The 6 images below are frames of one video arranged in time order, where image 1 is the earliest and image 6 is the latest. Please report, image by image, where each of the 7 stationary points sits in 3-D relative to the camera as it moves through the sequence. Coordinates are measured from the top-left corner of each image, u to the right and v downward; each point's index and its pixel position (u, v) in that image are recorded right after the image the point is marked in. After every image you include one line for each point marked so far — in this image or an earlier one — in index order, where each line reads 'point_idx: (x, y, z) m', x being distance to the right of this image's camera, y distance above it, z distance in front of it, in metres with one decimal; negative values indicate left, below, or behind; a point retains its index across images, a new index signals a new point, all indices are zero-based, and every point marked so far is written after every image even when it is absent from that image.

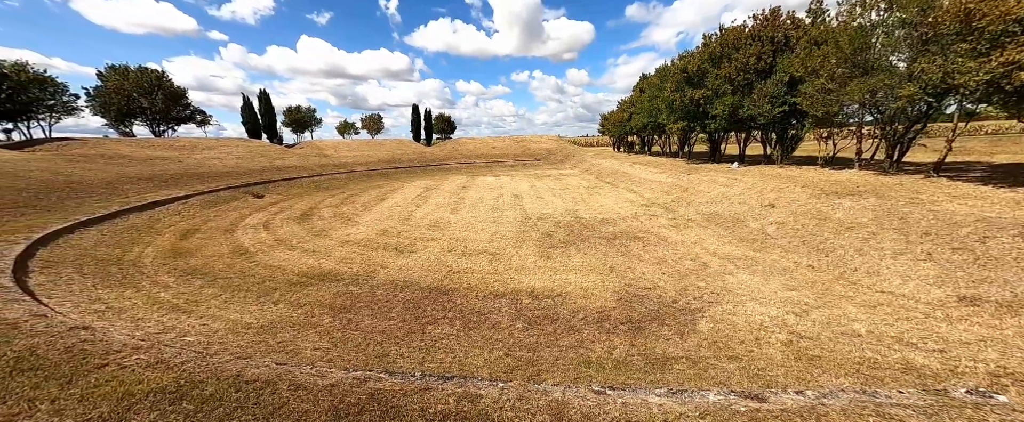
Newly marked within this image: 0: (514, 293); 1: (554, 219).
0: (0.0, -1.7, +7.6) m
1: (+1.8, -0.3, +17.5) m
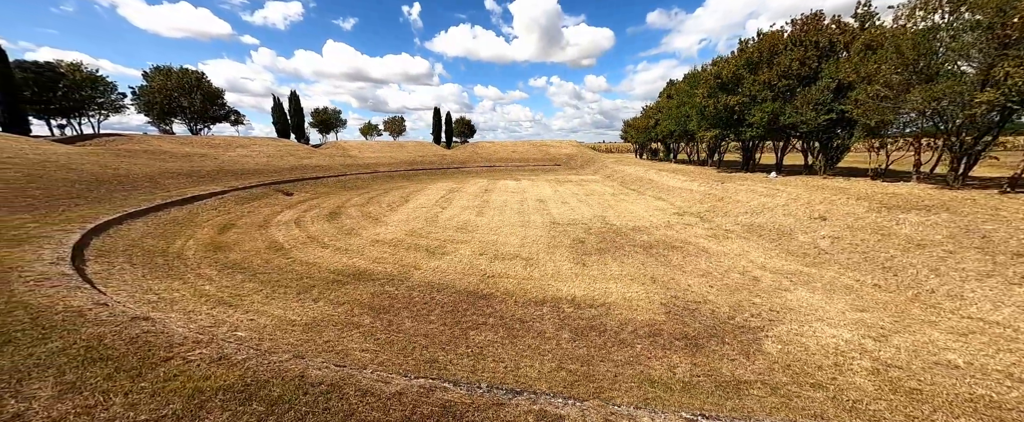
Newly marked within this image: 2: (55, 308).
0: (+0.8, -1.8, +7.4) m
1: (+3.2, -0.6, +17.2) m
2: (-6.9, -1.5, +5.7) m
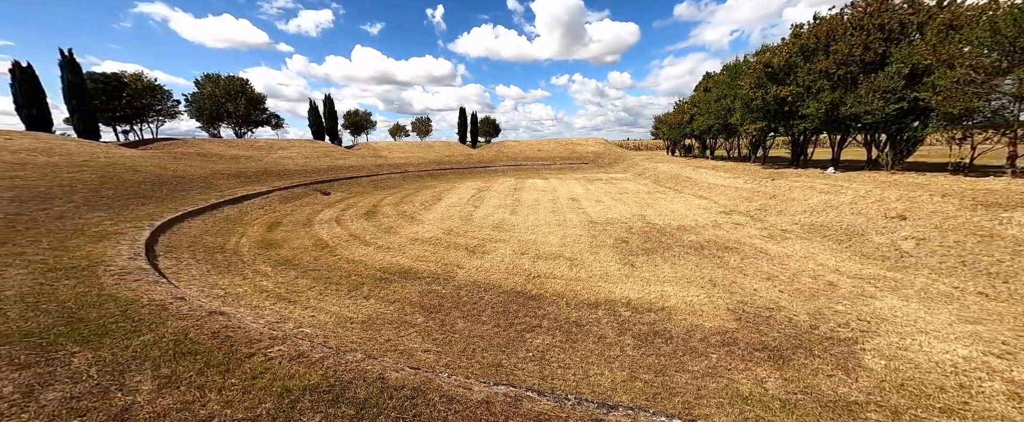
0: (+1.8, -1.8, +7.2) m
1: (+4.9, -0.6, +16.7) m
2: (-6.0, -1.5, +6.0) m
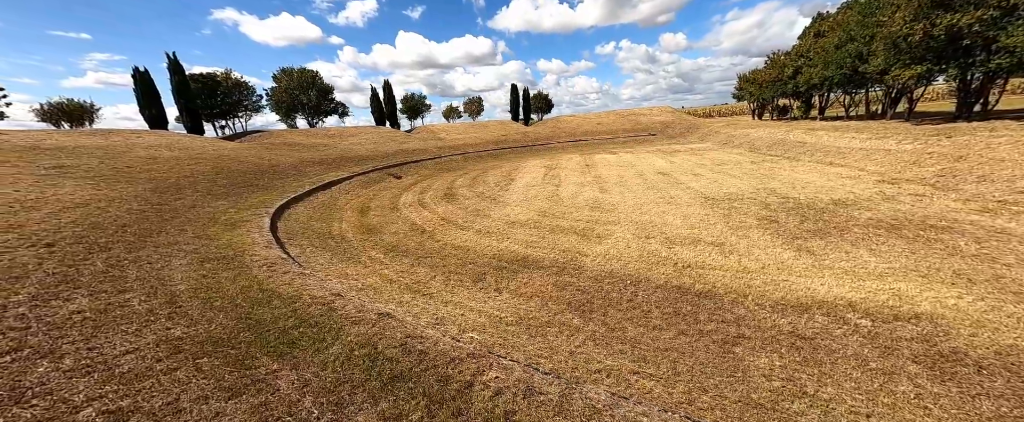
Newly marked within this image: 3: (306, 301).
0: (+4.6, -1.4, +5.7) m
1: (+9.2, +0.4, +14.5) m
2: (-3.3, -1.4, +5.8) m
3: (-3.1, -1.4, +5.7) m
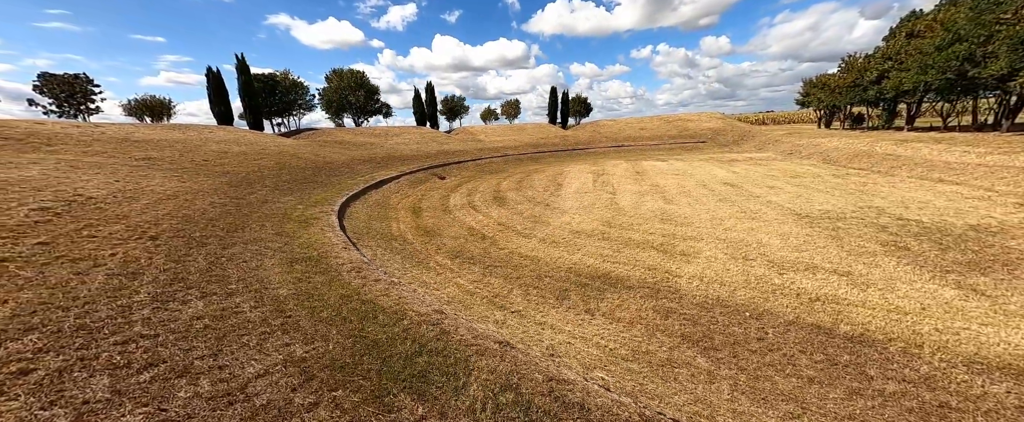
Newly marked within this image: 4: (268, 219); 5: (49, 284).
0: (+6.3, -1.9, +4.5) m
1: (+11.8, -0.3, +12.8) m
2: (-1.6, -1.5, +5.4) m
3: (-1.4, -1.5, +5.3) m
4: (-8.9, -0.3, +13.6) m
5: (-7.3, -1.1, +5.9) m
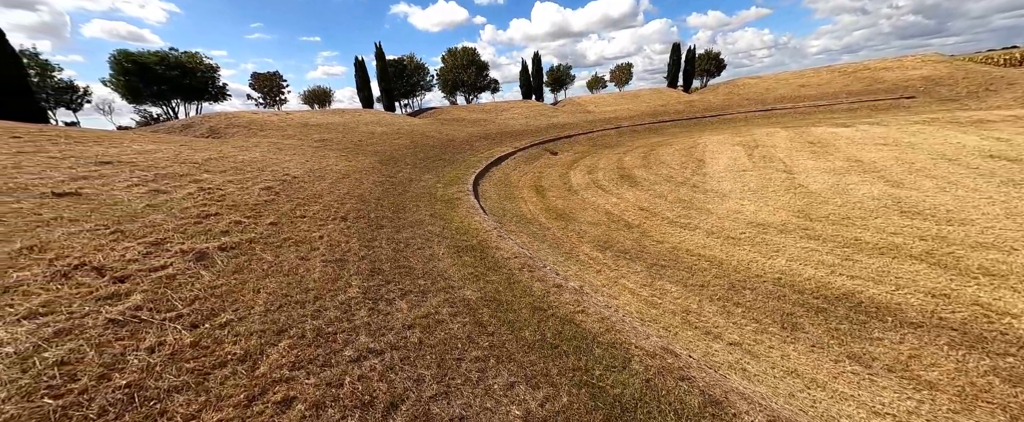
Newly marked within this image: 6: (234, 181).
0: (+8.5, -2.3, +0.7) m
1: (+16.4, -0.3, +6.7) m
2: (+1.4, -1.7, +4.1) m
3: (+1.5, -1.7, +3.9) m
4: (-2.9, +0.1, +14.1) m
5: (-3.9, -1.2, +6.4) m
6: (-8.1, +0.7, +11.1) m
